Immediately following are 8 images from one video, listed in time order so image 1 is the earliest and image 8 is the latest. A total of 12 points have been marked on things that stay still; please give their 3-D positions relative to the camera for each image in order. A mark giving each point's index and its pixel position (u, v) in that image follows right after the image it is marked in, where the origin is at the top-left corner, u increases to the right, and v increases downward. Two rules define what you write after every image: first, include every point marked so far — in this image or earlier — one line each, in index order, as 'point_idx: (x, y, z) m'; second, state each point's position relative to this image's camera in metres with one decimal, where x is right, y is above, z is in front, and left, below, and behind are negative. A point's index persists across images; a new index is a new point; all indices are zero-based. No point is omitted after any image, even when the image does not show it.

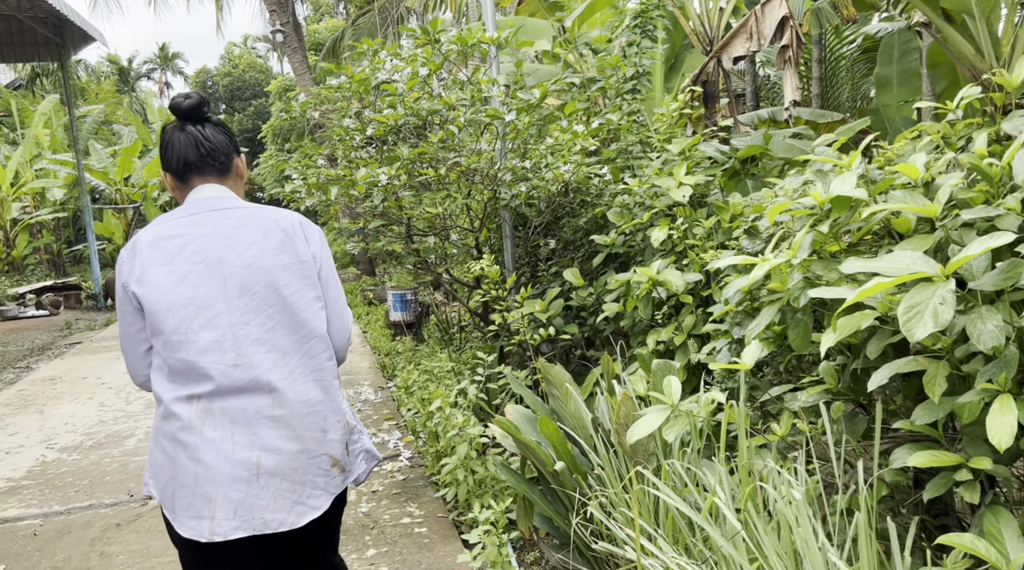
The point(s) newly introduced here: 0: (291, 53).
0: (-3.2, +3.3, +11.9) m
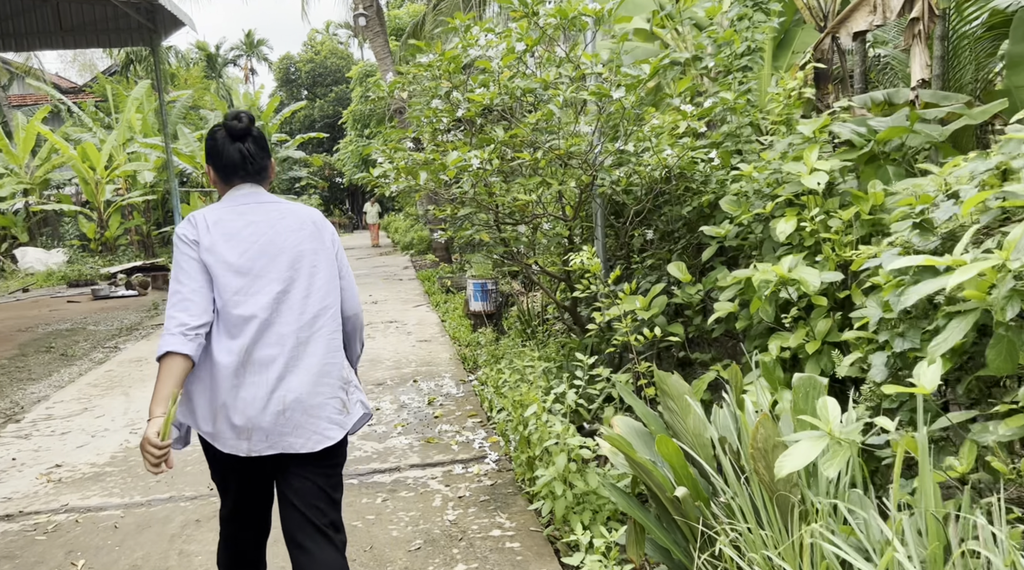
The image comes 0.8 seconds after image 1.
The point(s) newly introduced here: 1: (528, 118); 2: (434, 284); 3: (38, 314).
0: (-2.0, +3.5, +11.8) m
1: (+0.1, +0.7, +3.3) m
2: (-0.9, 0.0, +9.6) m
3: (-5.4, -0.3, +9.5) m
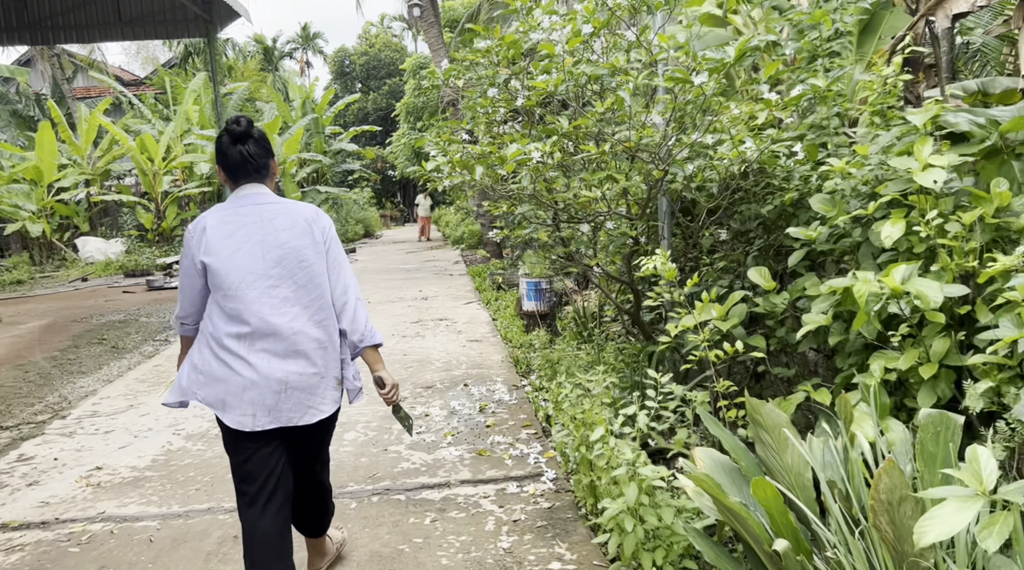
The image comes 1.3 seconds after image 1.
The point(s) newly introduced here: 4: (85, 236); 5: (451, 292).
0: (-1.2, +3.6, +11.6) m
1: (+0.3, +0.6, +3.0) m
2: (-0.3, 0.0, +9.4) m
3: (-4.8, -0.2, +9.6) m
4: (-8.9, +1.0, +17.3) m
5: (-0.7, -0.1, +8.8) m
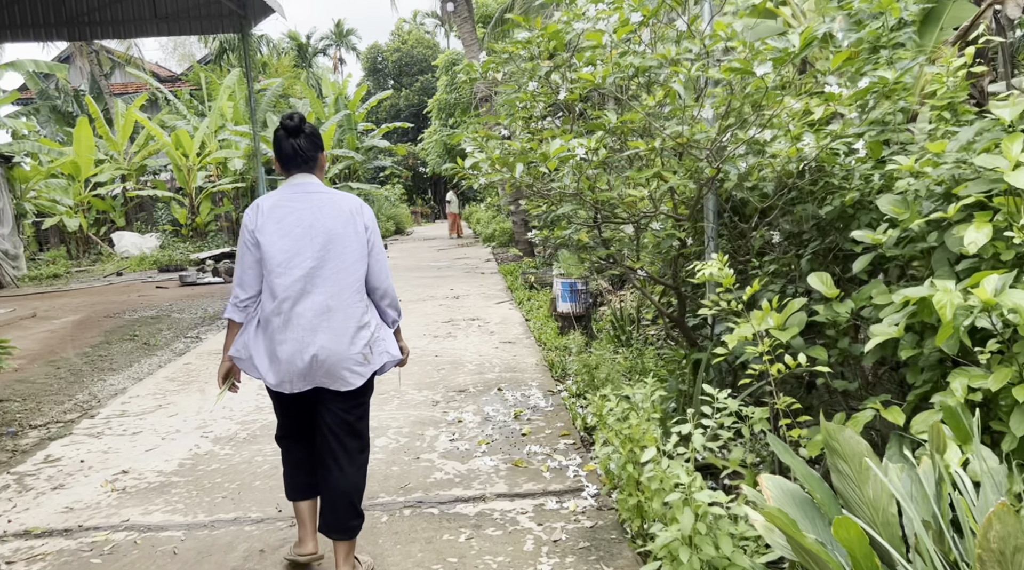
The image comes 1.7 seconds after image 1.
0: (-0.7, +3.6, +11.5) m
1: (+0.4, +0.6, +2.9) m
2: (+0.1, +0.1, +9.2) m
3: (-4.4, -0.2, +9.6) m
4: (-8.2, +1.1, +17.4) m
5: (-0.3, -0.1, +8.6) m
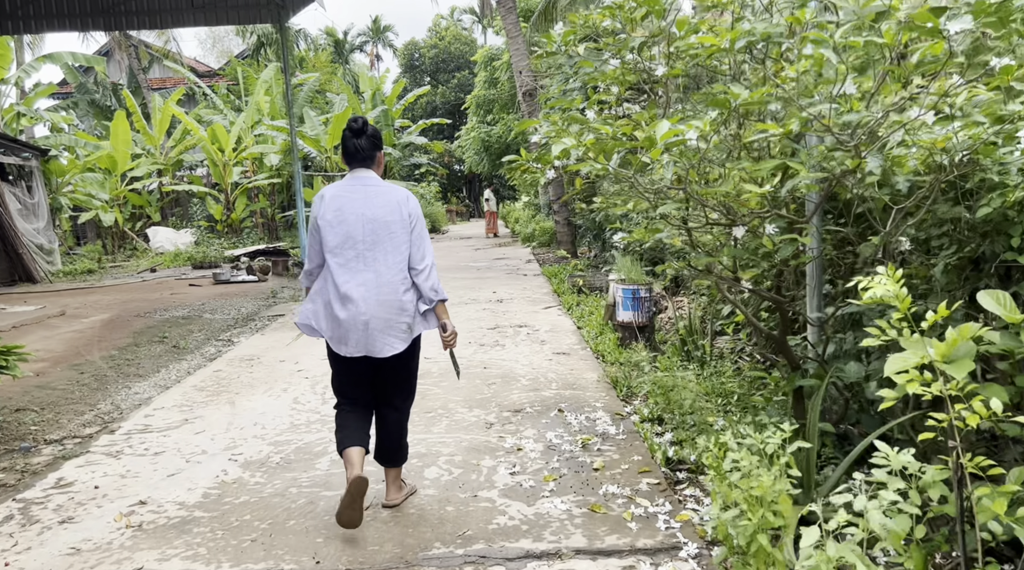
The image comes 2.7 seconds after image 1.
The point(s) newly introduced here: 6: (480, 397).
0: (-0.1, +3.6, +11.0) m
1: (+0.7, +0.6, +2.4) m
2: (+0.6, 0.0, +8.7) m
3: (-3.9, -0.1, +9.3) m
4: (-7.4, +1.2, +17.3) m
5: (+0.1, -0.1, +8.2) m
6: (-0.2, -0.6, +4.3) m
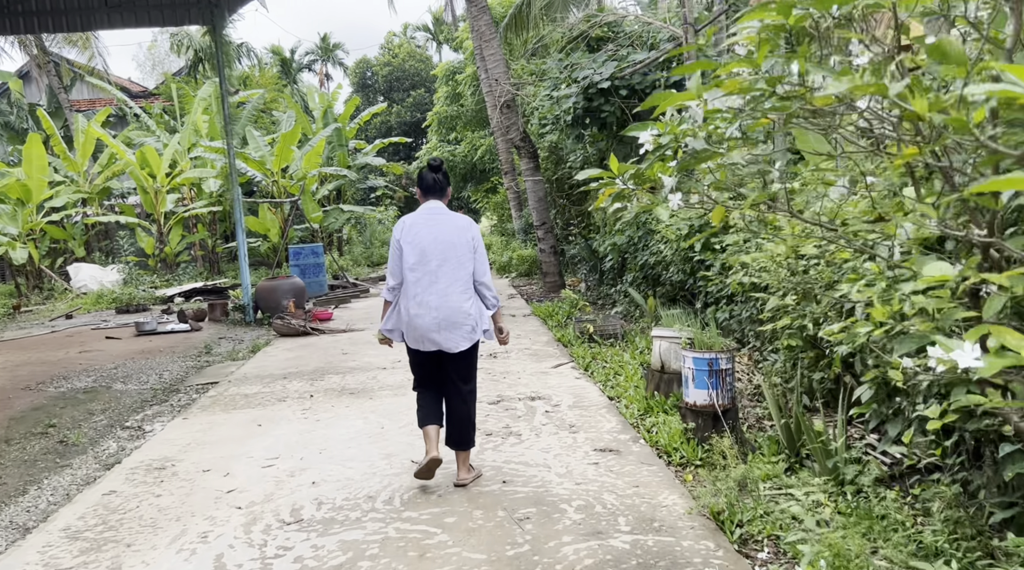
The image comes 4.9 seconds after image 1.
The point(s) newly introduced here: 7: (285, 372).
0: (-0.4, +3.1, +9.6) m
1: (+0.9, +0.4, +0.9) m
2: (+0.5, -0.4, +7.2) m
3: (-4.0, -0.7, +7.5) m
4: (-7.9, +0.4, +15.3) m
5: (+0.1, -0.5, +6.6) m
6: (0.0, -0.9, +2.7) m
7: (-1.7, -0.6, +6.2) m
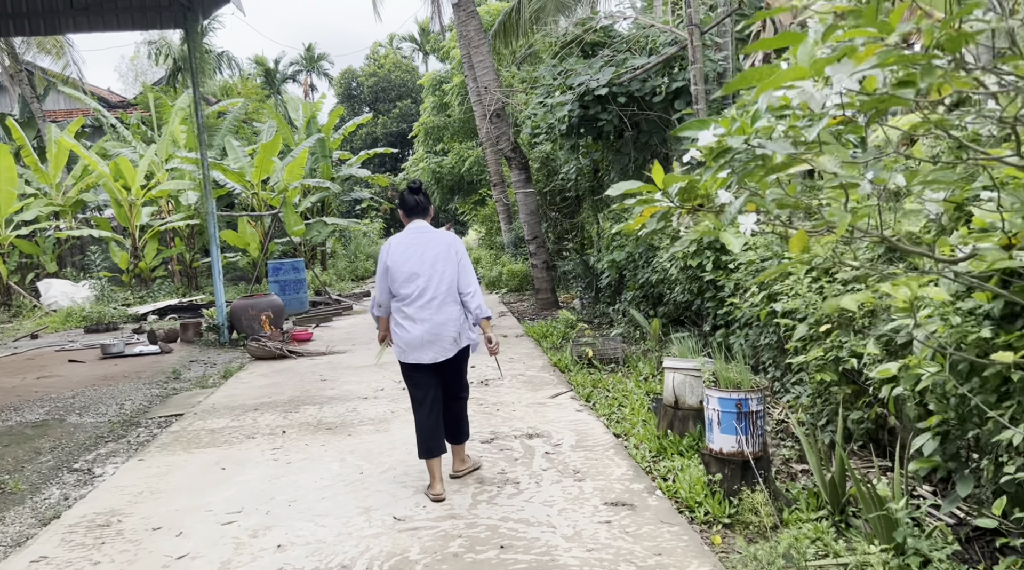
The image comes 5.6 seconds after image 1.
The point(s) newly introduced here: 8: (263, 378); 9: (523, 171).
0: (-0.5, +2.9, +9.1) m
1: (+1.0, +0.3, +0.4) m
2: (+0.4, -0.5, +6.7) m
3: (-4.1, -0.8, +6.9) m
4: (-8.1, +0.1, +14.7) m
5: (0.0, -0.6, +6.1) m
6: (0.0, -1.0, +2.2) m
7: (-1.7, -0.8, +5.7) m
8: (-2.0, -0.7, +6.6) m
9: (+0.1, +1.3, +9.3) m
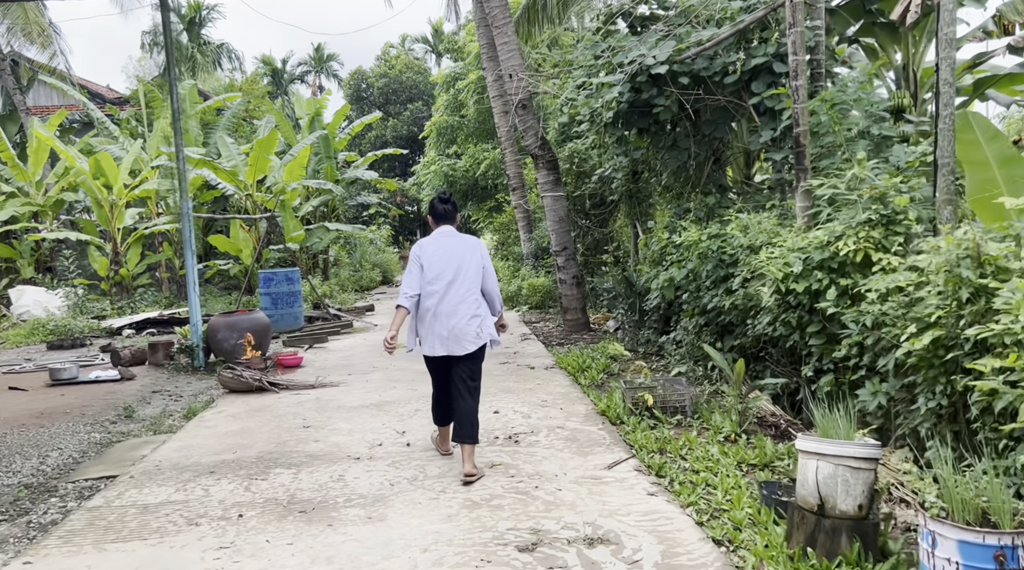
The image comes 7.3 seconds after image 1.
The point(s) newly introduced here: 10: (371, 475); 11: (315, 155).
0: (-0.2, +2.8, +7.8) m
1: (+1.1, +0.2, -1.0) m
2: (+0.6, -0.7, +5.3) m
3: (-3.9, -0.9, +5.6) m
4: (-7.8, 0.0, +13.4) m
5: (+0.2, -0.8, +4.7) m
6: (+0.2, -1.1, +0.9) m
7: (-1.5, -0.9, +4.3) m
8: (-1.8, -0.8, +5.2) m
9: (+0.4, +1.1, +7.9) m
10: (-0.7, -0.9, +3.9) m
11: (-3.0, +2.0, +12.8) m
